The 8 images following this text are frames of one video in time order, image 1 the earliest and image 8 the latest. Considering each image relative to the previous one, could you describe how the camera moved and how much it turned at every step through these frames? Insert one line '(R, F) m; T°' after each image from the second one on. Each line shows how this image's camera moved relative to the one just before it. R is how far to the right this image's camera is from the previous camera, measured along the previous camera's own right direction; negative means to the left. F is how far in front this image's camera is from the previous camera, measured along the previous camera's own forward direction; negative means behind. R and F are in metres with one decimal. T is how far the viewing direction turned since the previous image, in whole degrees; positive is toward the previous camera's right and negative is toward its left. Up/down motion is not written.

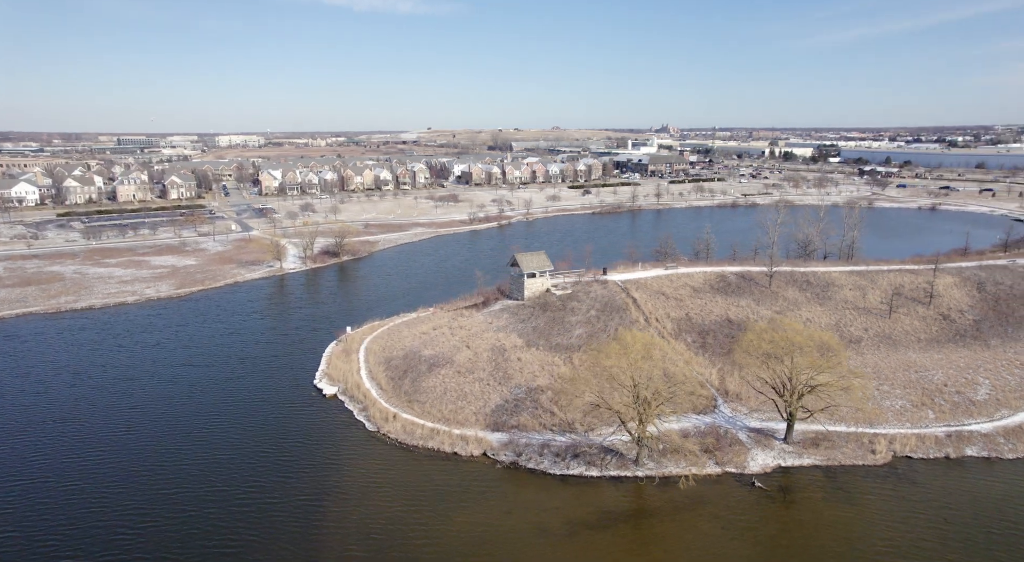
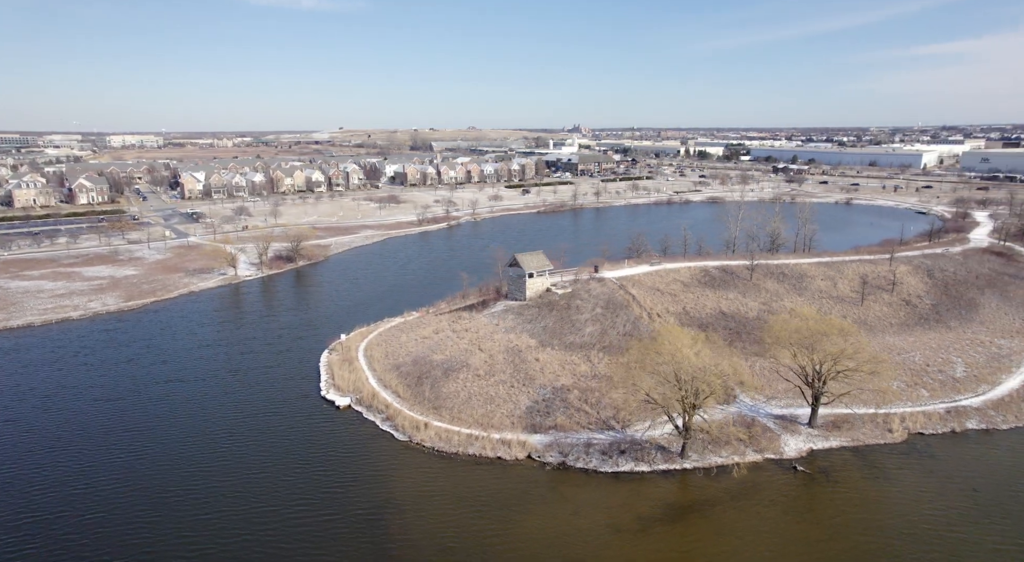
(-2.5, +0.3) m; +7°
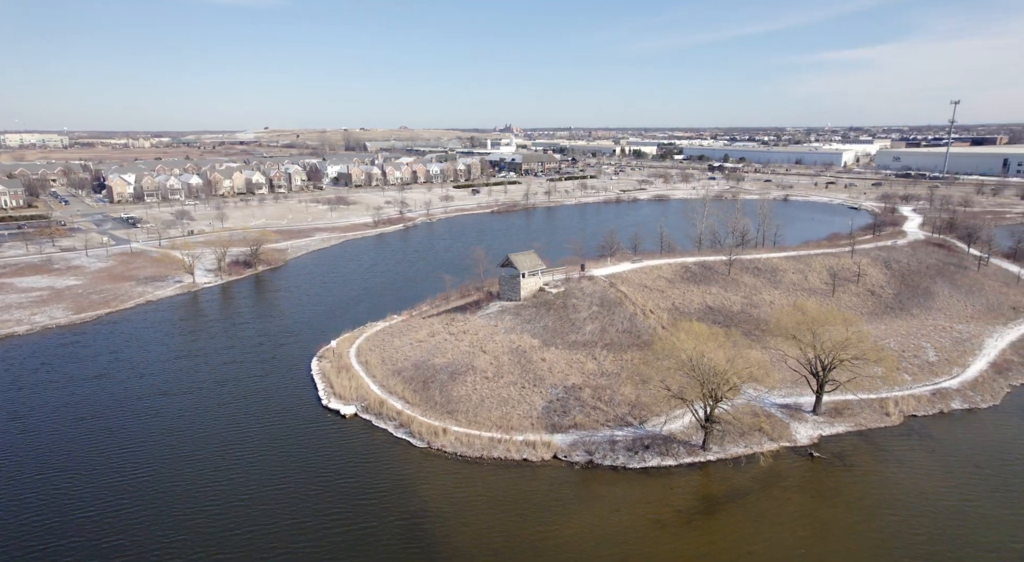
(-1.7, +0.2) m; +5°
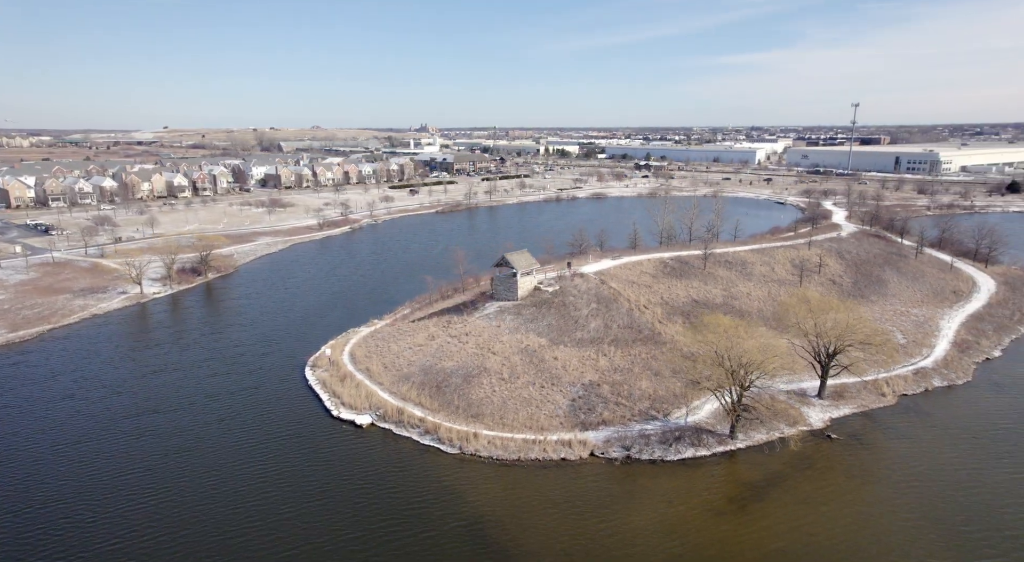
(-2.2, +0.3) m; +7°
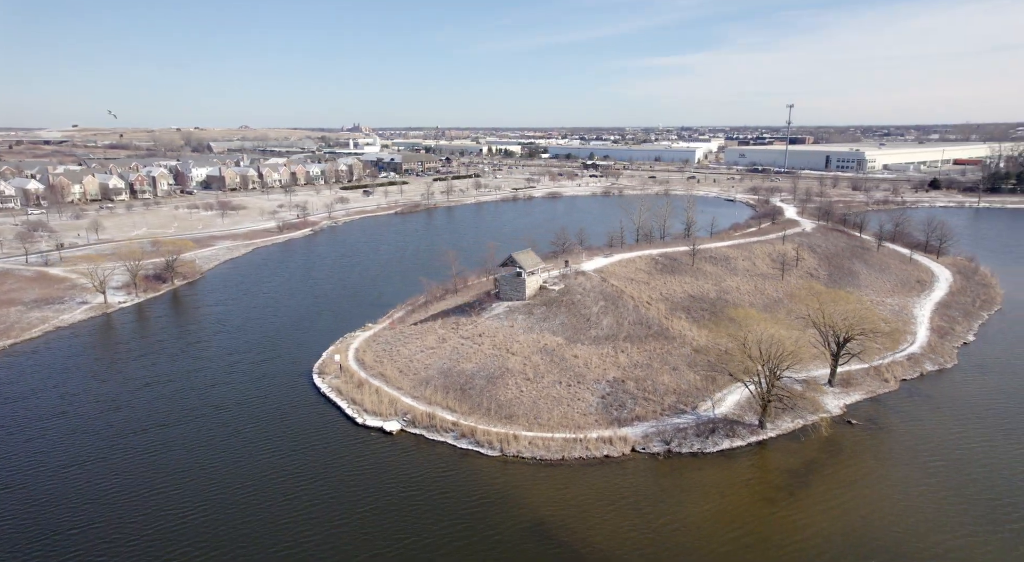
(-2.0, +0.2) m; +5°
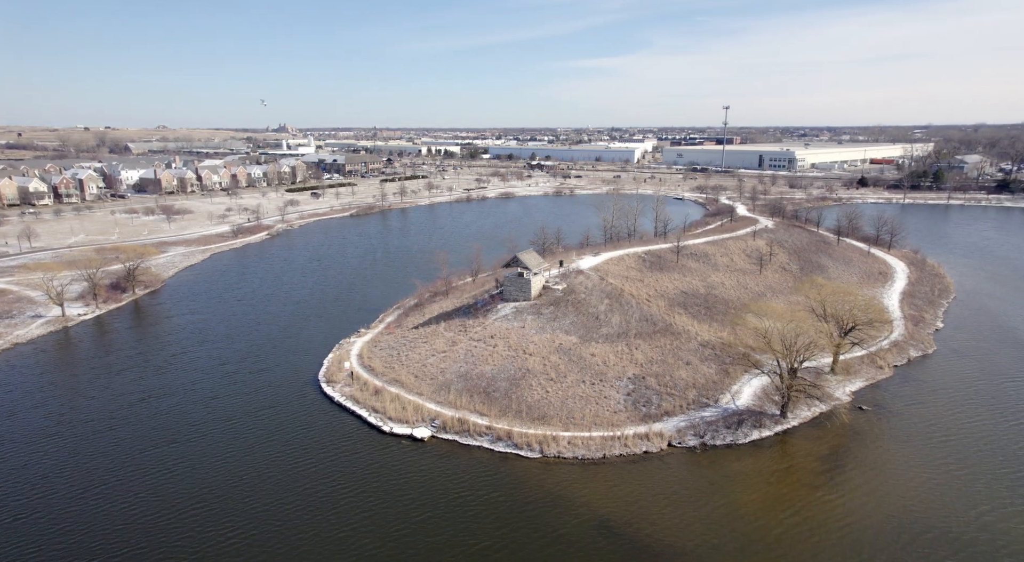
(-2.0, +0.1) m; +5°
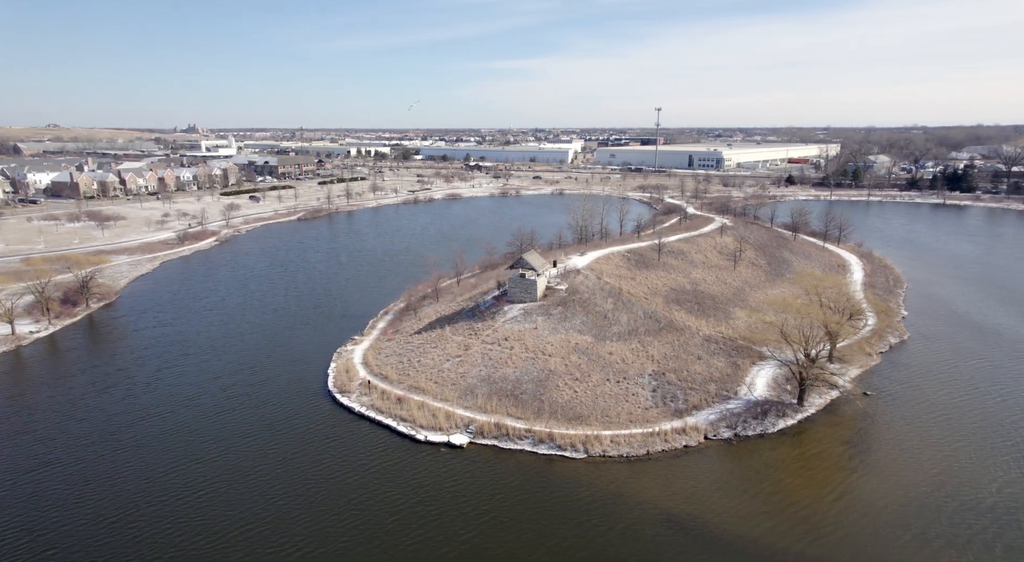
(-2.3, +0.1) m; +6°
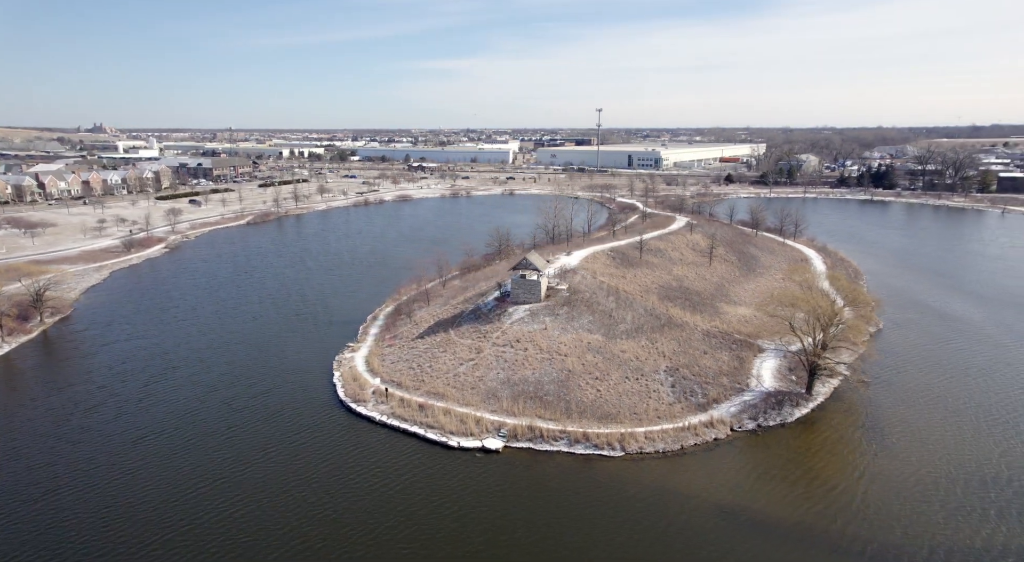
(-2.0, +0.1) m; +5°
